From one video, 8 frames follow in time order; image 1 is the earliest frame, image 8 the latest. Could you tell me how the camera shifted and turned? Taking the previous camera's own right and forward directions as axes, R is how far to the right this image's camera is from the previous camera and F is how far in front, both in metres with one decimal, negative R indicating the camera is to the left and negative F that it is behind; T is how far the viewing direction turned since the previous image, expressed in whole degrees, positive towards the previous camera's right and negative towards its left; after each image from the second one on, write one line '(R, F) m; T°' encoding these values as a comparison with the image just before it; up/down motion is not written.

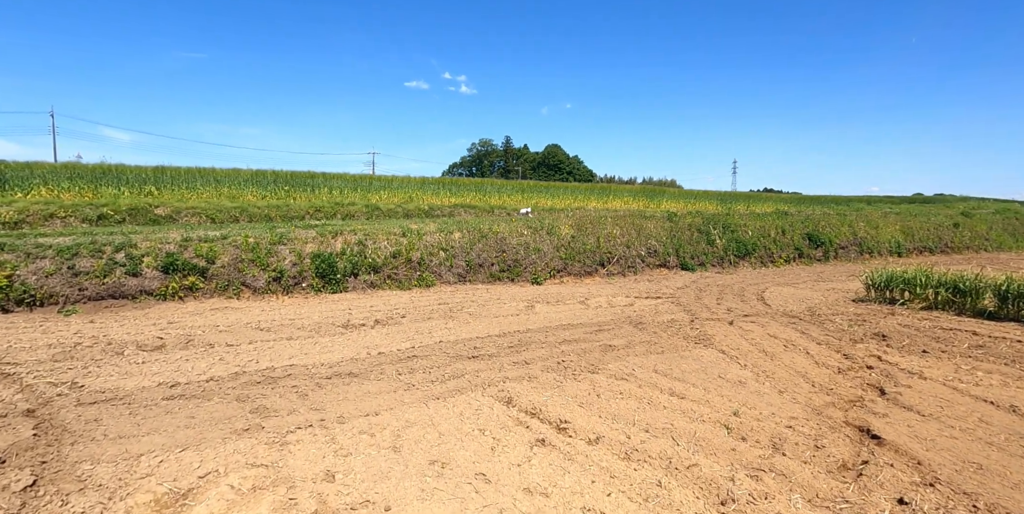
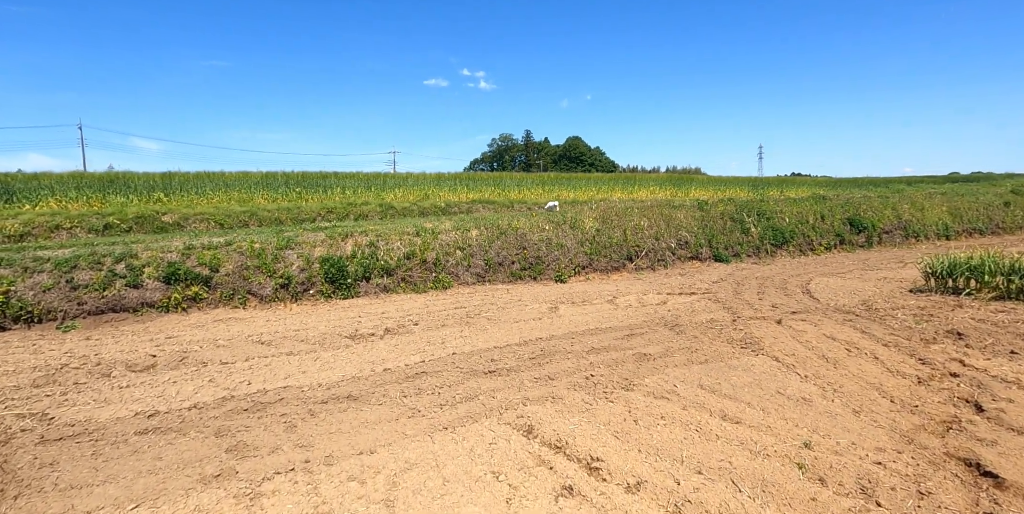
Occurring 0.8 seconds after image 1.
(+0.1, +0.6) m; -3°
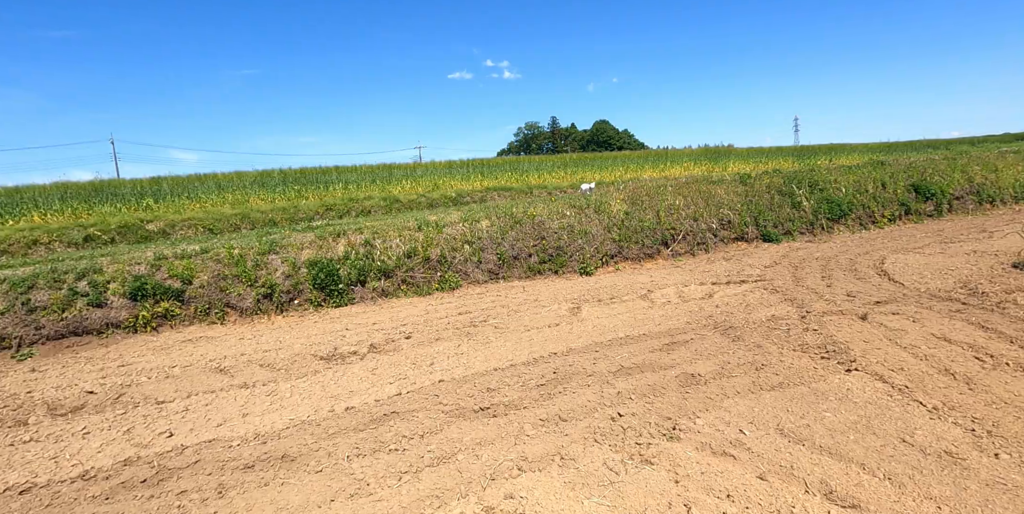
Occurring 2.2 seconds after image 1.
(+0.3, +1.2) m; -4°
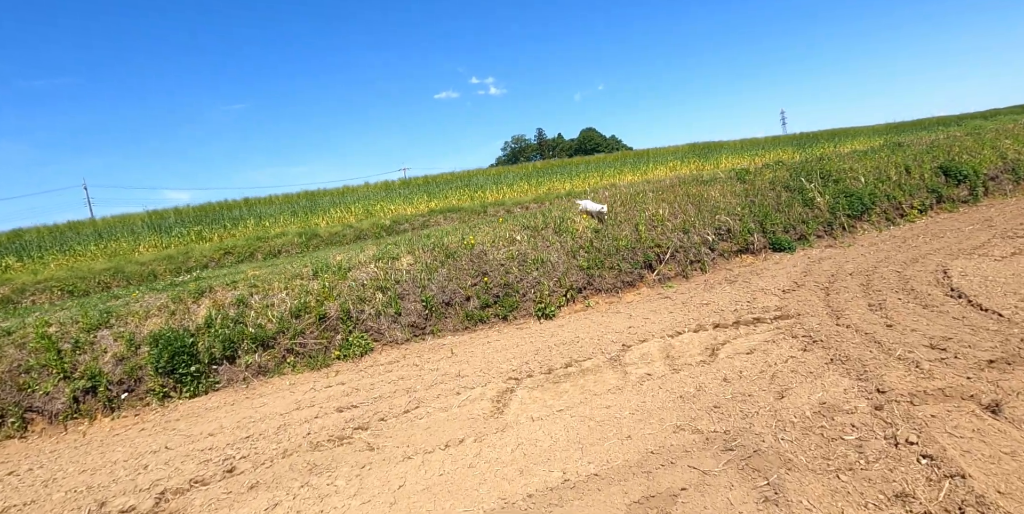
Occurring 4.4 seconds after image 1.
(+0.9, +2.0) m; 0°
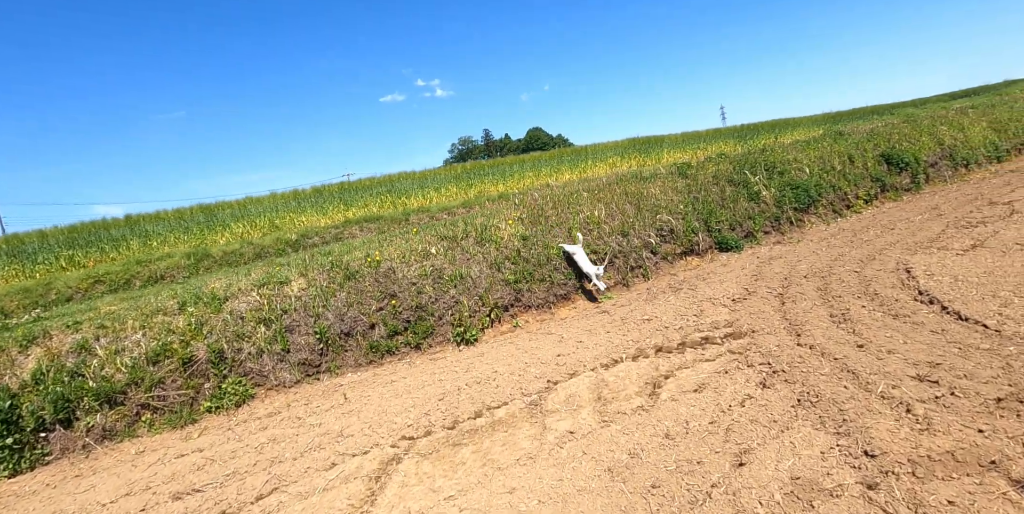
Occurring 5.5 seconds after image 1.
(+0.5, +0.9) m; +5°
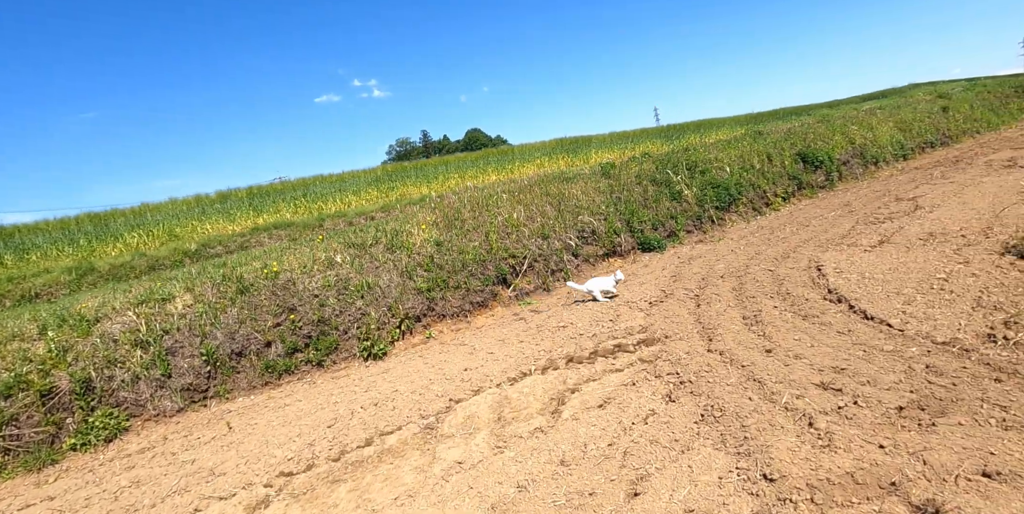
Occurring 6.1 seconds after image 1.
(+0.4, +0.3) m; +5°
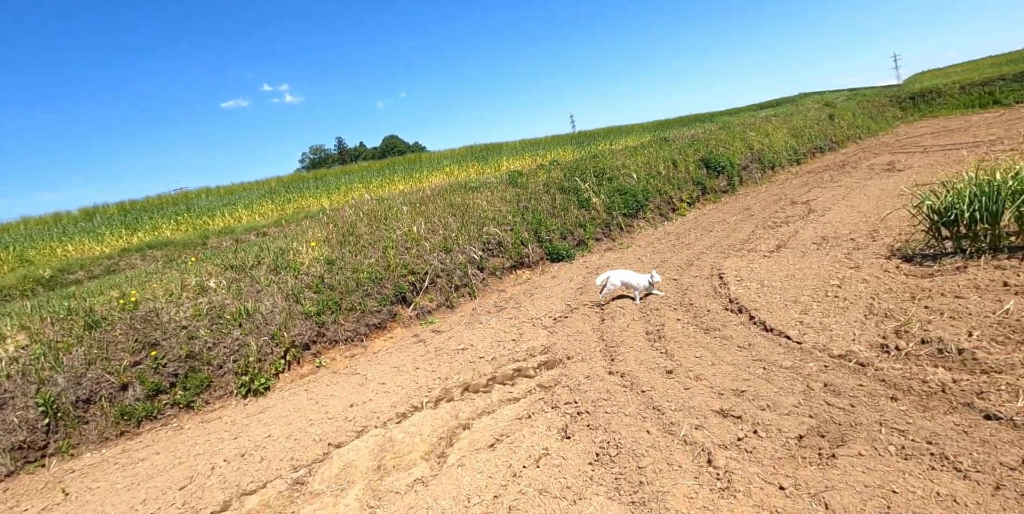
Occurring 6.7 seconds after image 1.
(+0.3, +0.3) m; +8°
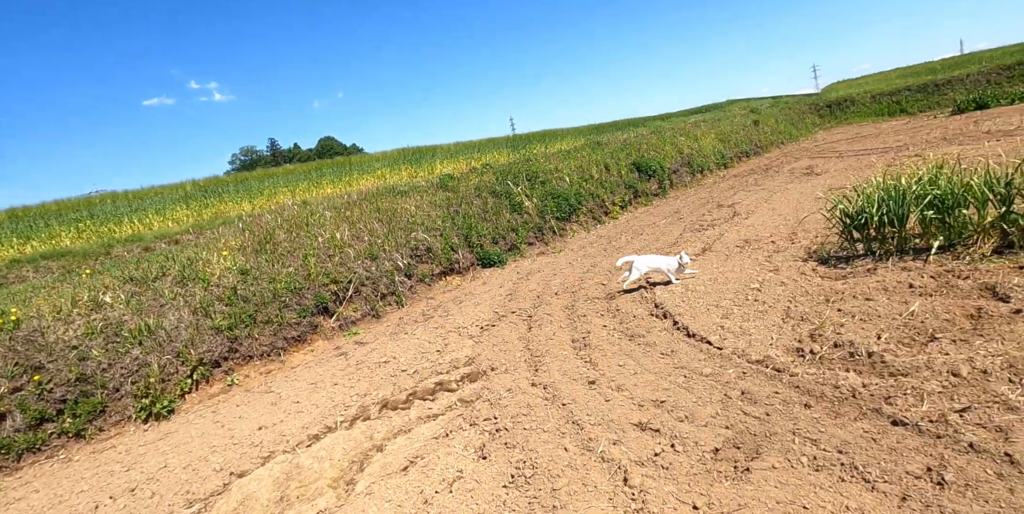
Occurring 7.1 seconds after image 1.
(+0.2, +0.1) m; +6°
